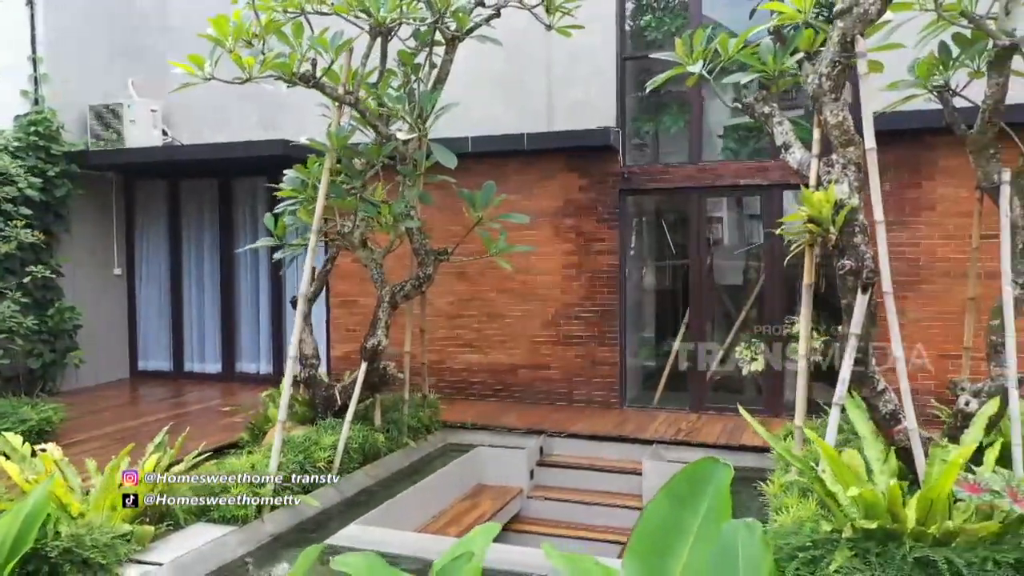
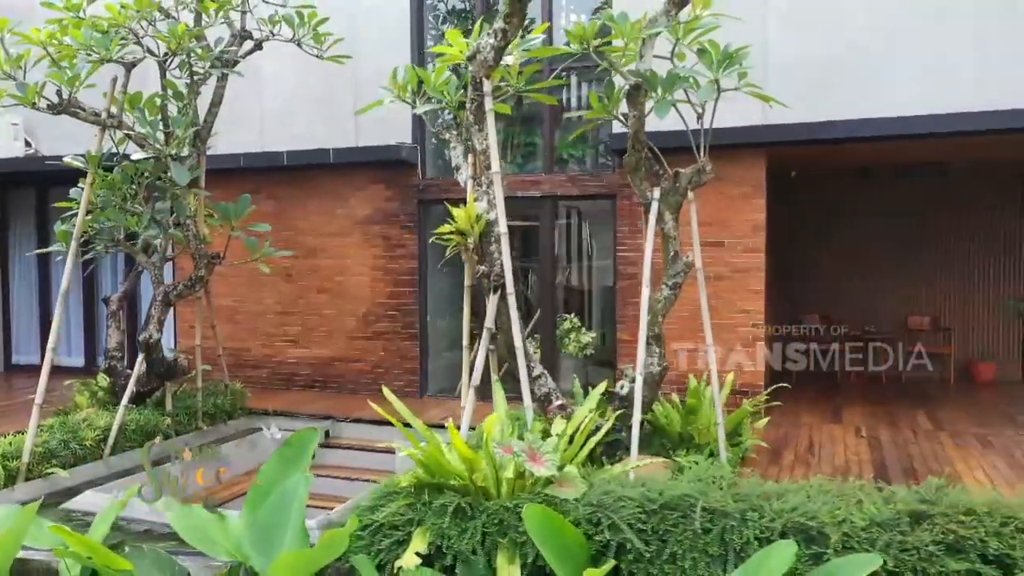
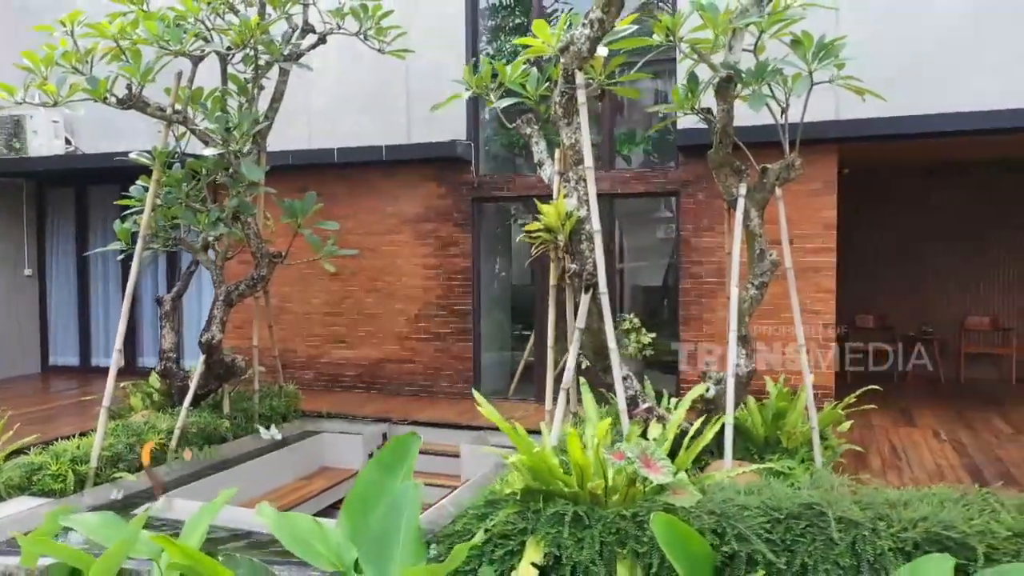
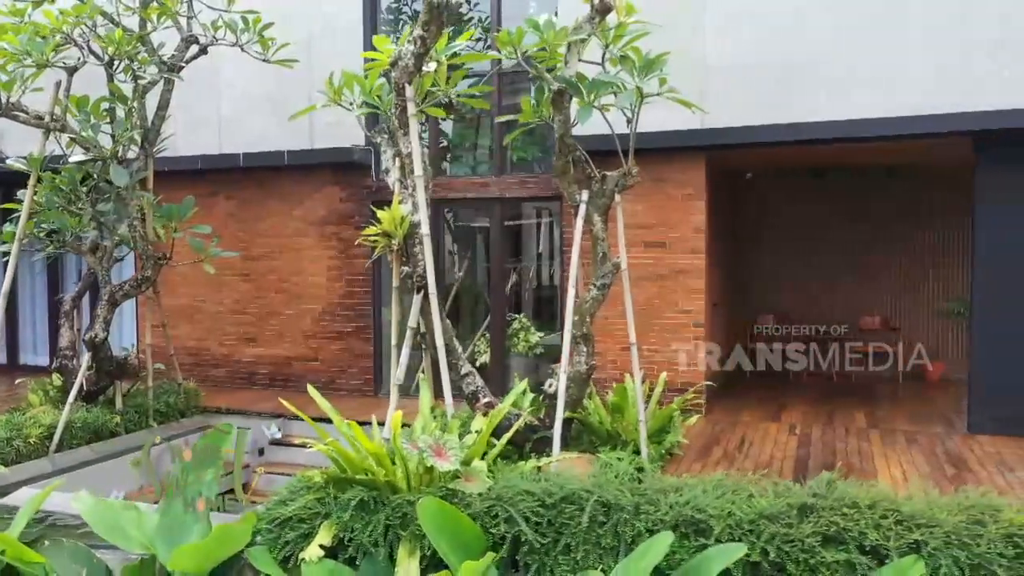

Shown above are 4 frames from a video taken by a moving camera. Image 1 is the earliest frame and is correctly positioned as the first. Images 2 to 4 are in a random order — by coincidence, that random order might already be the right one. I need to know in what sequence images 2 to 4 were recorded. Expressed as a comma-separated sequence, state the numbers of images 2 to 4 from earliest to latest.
3, 2, 4
